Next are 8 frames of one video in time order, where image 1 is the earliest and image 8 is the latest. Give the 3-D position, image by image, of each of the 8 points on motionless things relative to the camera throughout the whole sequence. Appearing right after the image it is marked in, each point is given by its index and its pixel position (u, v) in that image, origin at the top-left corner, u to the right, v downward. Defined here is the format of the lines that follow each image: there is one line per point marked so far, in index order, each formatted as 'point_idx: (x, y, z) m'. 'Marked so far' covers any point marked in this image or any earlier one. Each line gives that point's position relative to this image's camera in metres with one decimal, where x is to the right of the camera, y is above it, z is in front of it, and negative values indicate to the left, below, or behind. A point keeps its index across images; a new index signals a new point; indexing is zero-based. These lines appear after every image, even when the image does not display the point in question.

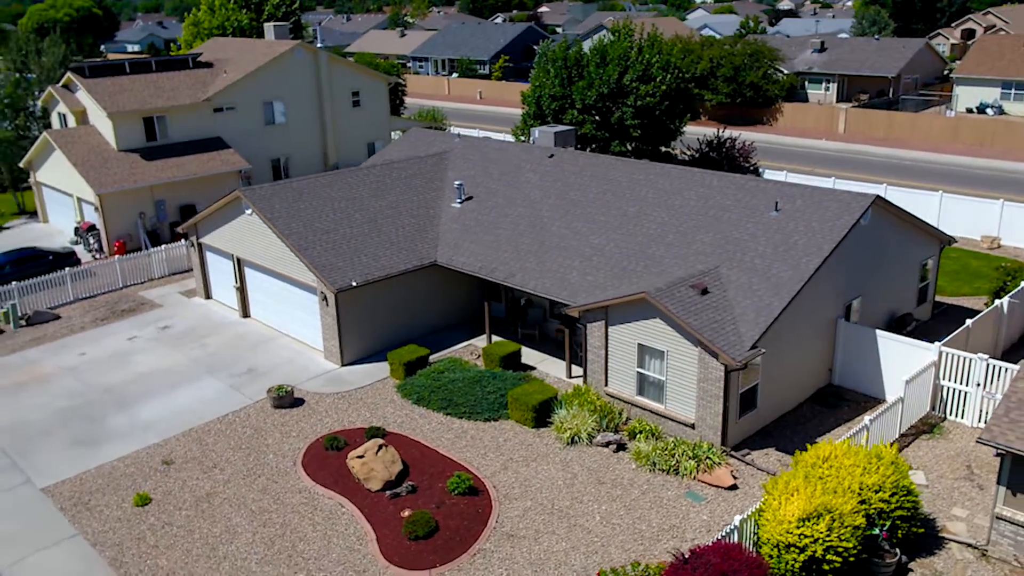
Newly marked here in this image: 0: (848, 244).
0: (+7.4, +0.9, +19.5) m
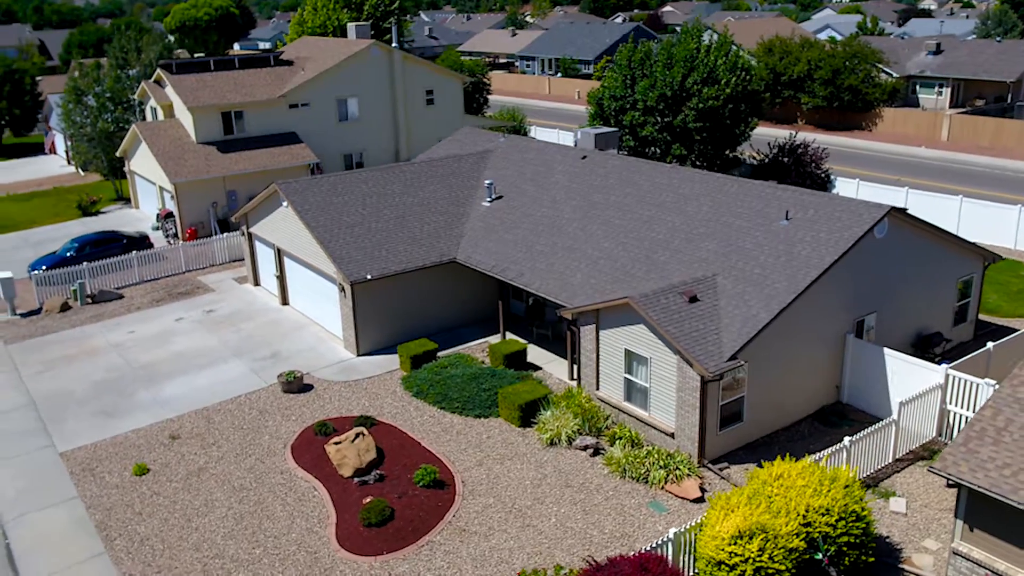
0: (+7.3, +0.6, +18.6) m
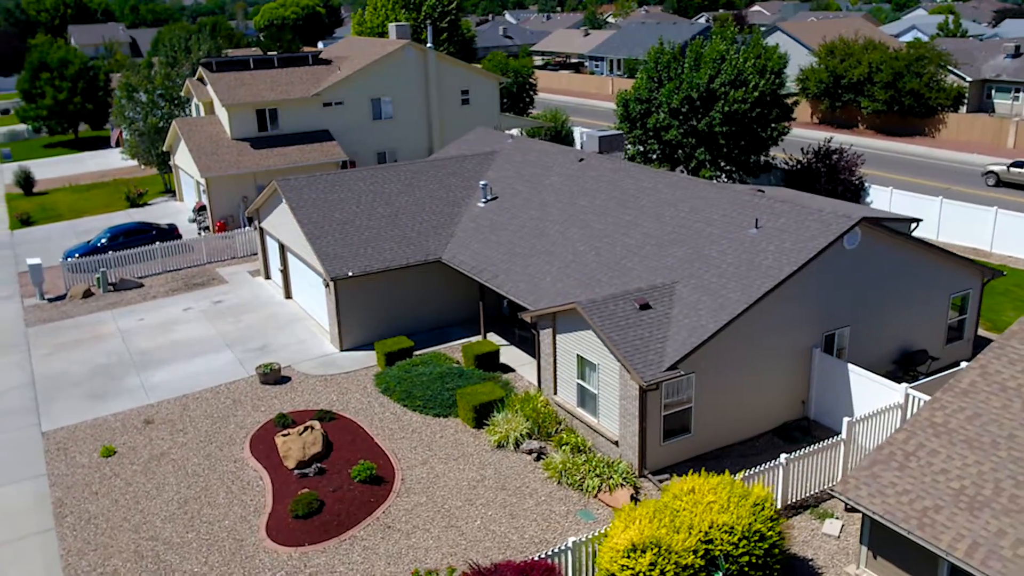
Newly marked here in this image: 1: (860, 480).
0: (+6.4, +0.4, +18.0) m
1: (+4.7, -2.6, +12.0) m
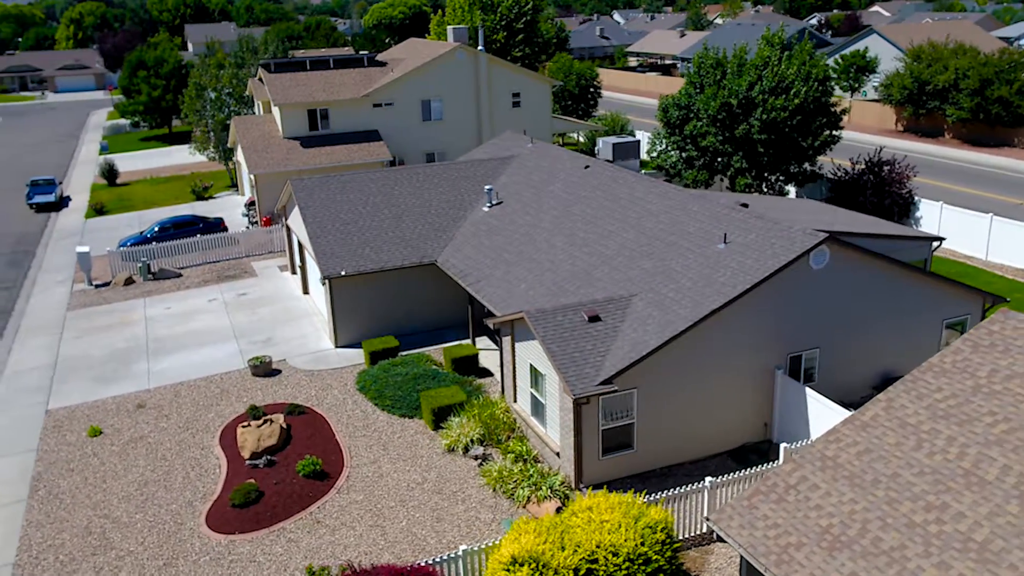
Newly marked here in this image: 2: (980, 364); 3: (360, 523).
0: (+5.5, 0.0, +17.3) m
1: (+3.0, -2.9, +11.6) m
2: (+6.4, -1.0, +12.2) m
3: (-2.7, -4.2, +15.9) m
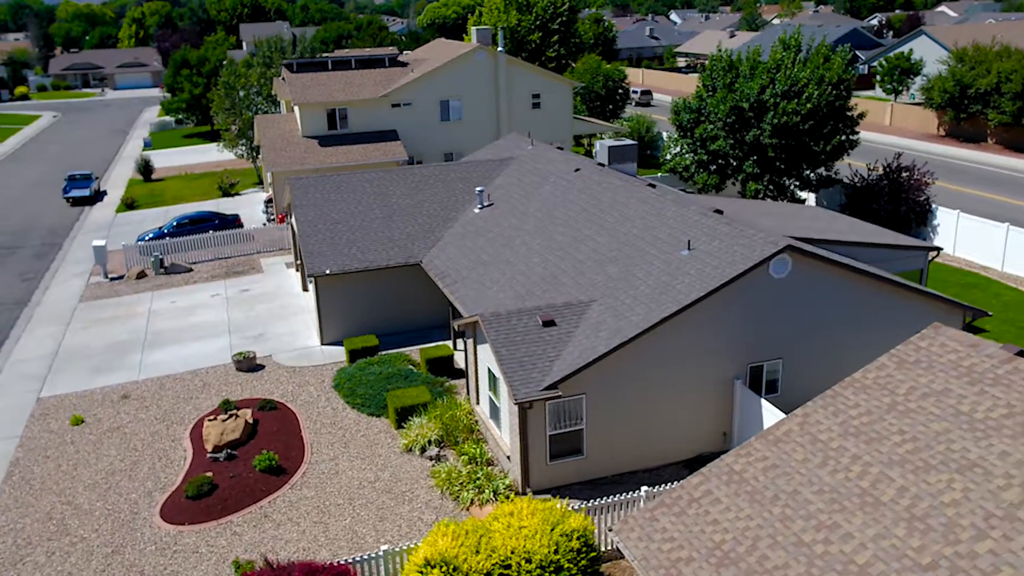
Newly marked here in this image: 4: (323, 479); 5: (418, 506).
0: (+4.6, -0.2, +17.0) m
1: (+1.7, -3.0, +11.5) m
2: (+5.2, -1.2, +11.8) m
3: (-3.8, -4.2, +16.1) m
4: (-3.7, -3.8, +17.5) m
5: (-1.7, -4.0, +16.3) m
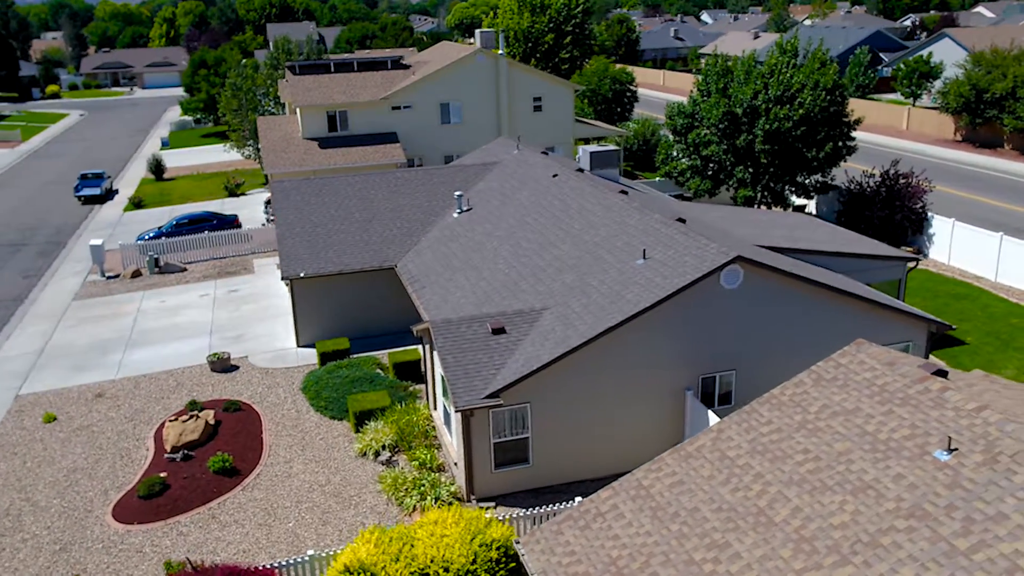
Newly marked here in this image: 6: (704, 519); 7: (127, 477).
0: (+3.7, -0.4, +16.9) m
1: (+0.4, -3.2, +11.5) m
2: (+4.0, -1.4, +11.7) m
3: (-4.8, -4.3, +16.3) m
4: (-4.7, -3.8, +17.6) m
5: (-2.8, -4.1, +16.5) m
6: (+2.3, -2.8, +10.6) m
7: (-7.8, -3.8, +18.1) m
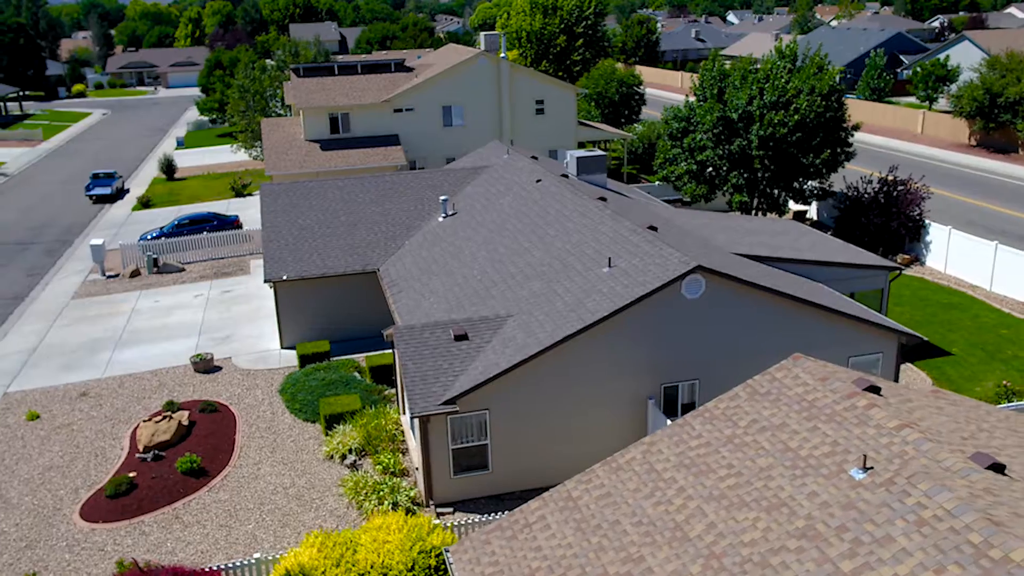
0: (+2.9, -0.6, +16.9) m
1: (-0.5, -3.3, +11.6) m
2: (+3.1, -1.6, +11.6) m
3: (-5.6, -4.4, +16.6) m
4: (-5.5, -3.9, +17.9) m
5: (-3.5, -4.2, +16.6) m
6: (+1.3, -2.9, +10.6) m
7: (-8.6, -3.9, +18.4) m
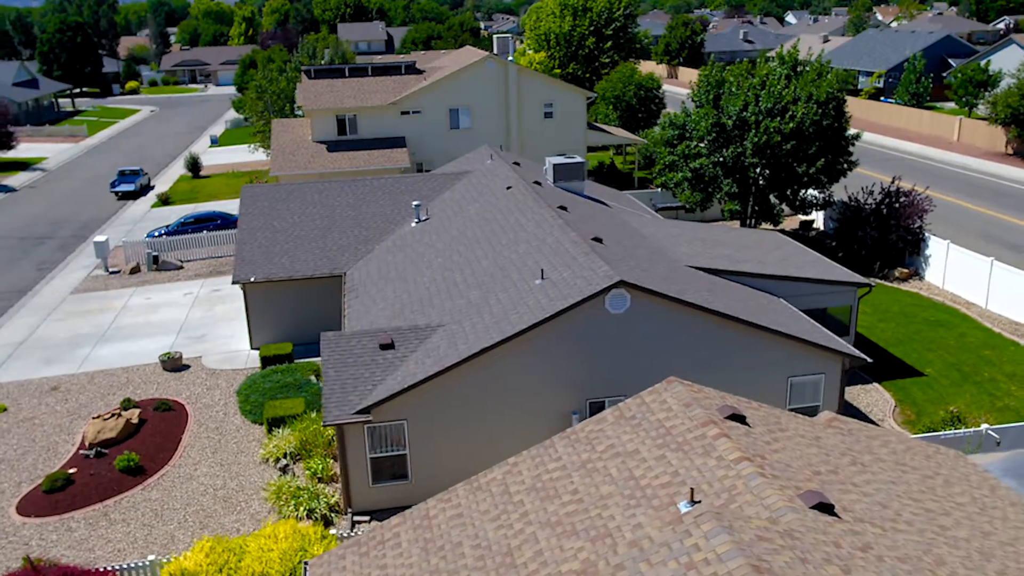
0: (+1.5, -0.8, +16.6) m
1: (-2.4, -3.5, +11.6) m
2: (+1.2, -1.9, +11.4) m
3: (-7.1, -4.4, +16.9) m
4: (-6.9, -4.0, +18.2) m
5: (-5.1, -4.4, +16.8) m
6: (-0.6, -3.2, +10.4) m
7: (-10.0, -3.9, +18.9) m
